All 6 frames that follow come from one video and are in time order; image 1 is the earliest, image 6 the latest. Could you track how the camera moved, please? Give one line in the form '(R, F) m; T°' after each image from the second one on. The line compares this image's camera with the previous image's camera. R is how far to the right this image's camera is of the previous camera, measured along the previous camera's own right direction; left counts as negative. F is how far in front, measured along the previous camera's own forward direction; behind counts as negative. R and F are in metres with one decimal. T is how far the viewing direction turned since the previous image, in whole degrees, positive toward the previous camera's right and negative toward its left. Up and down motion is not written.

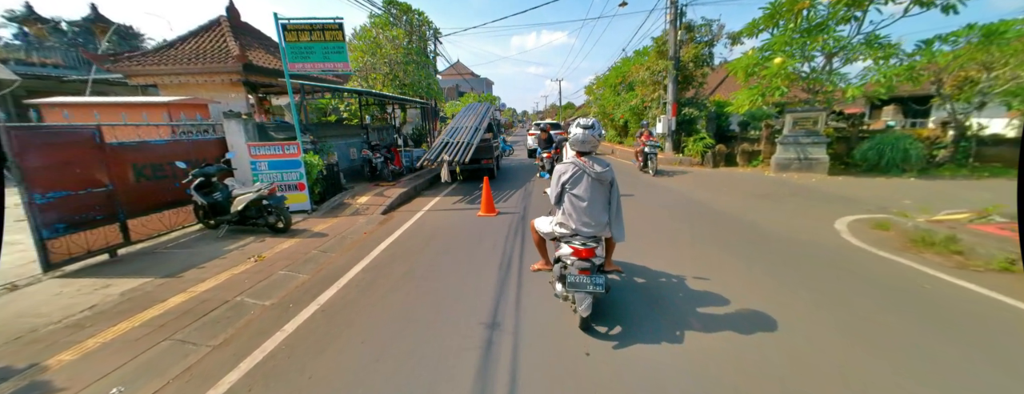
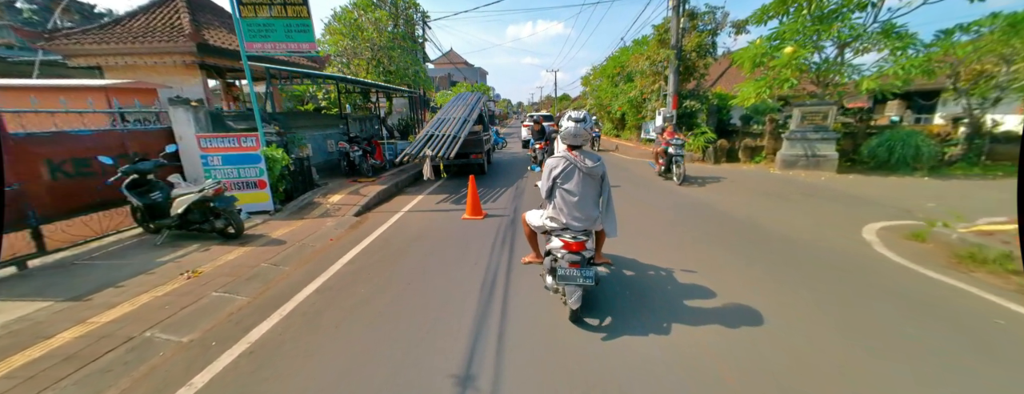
(+0.1, +0.7) m; +1°
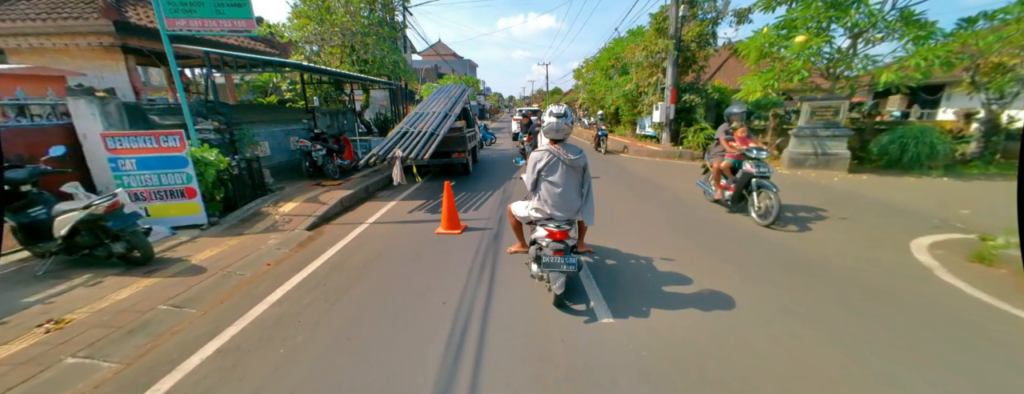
(+0.1, +0.9) m; +1°
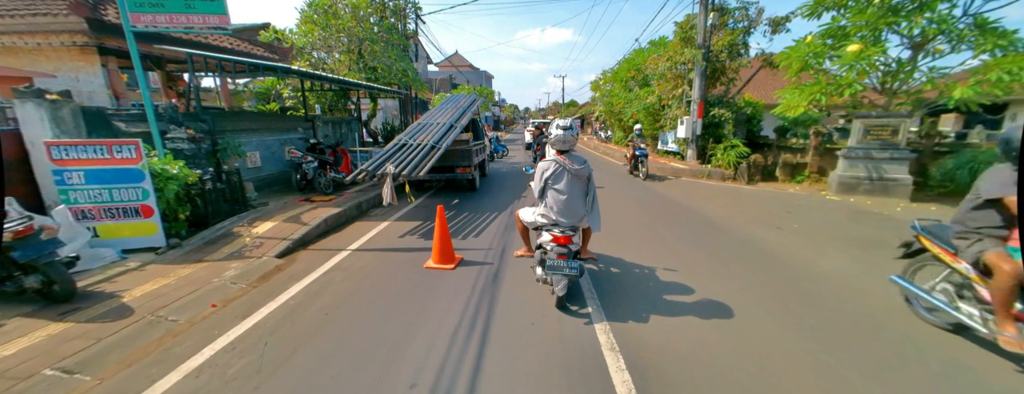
(+0.1, +0.8) m; -2°
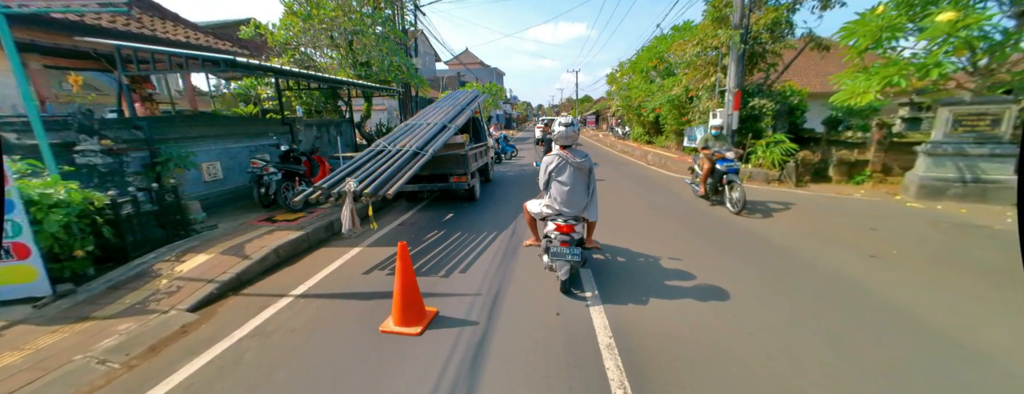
(+0.2, +1.2) m; -2°
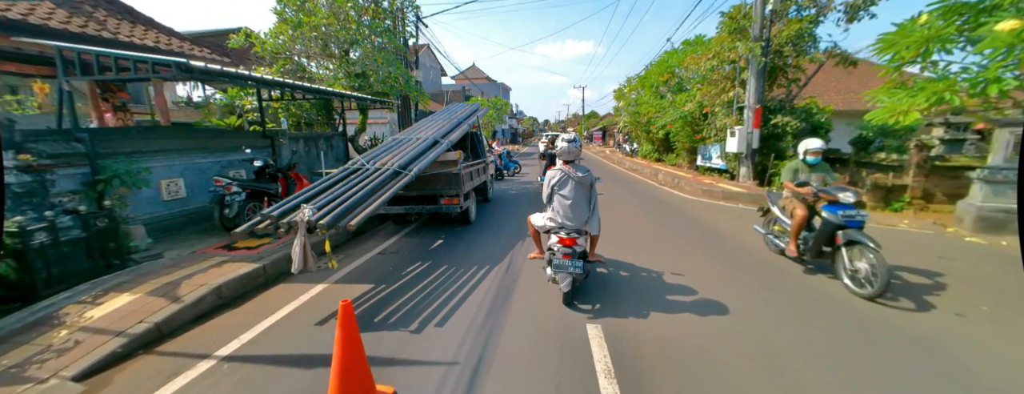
(+0.1, +0.7) m; -1°
